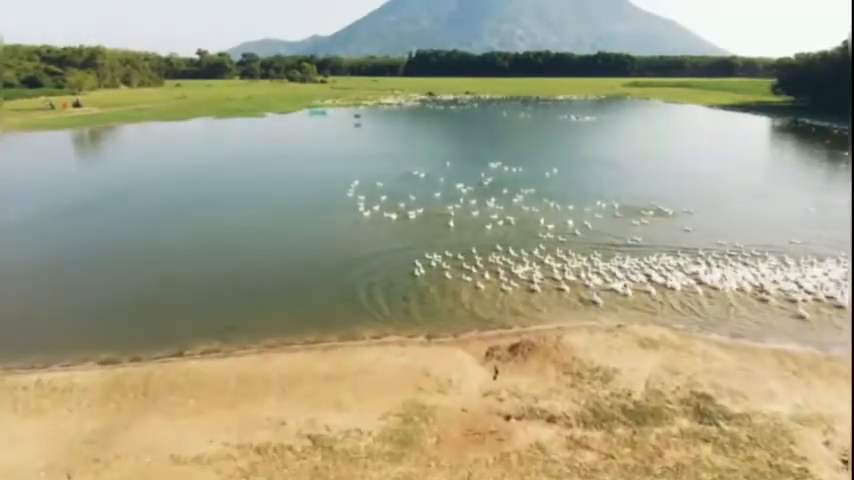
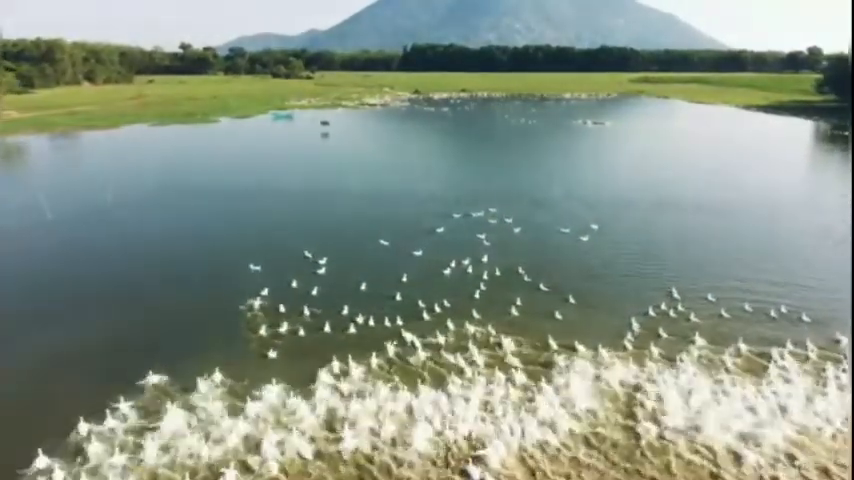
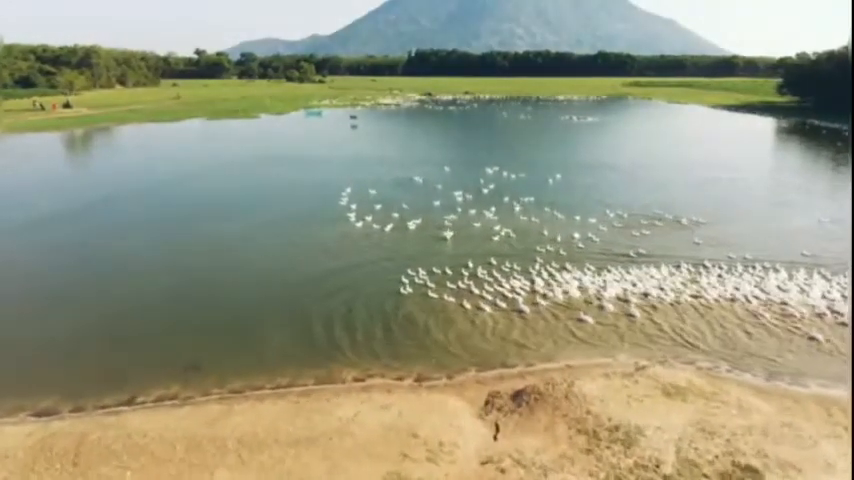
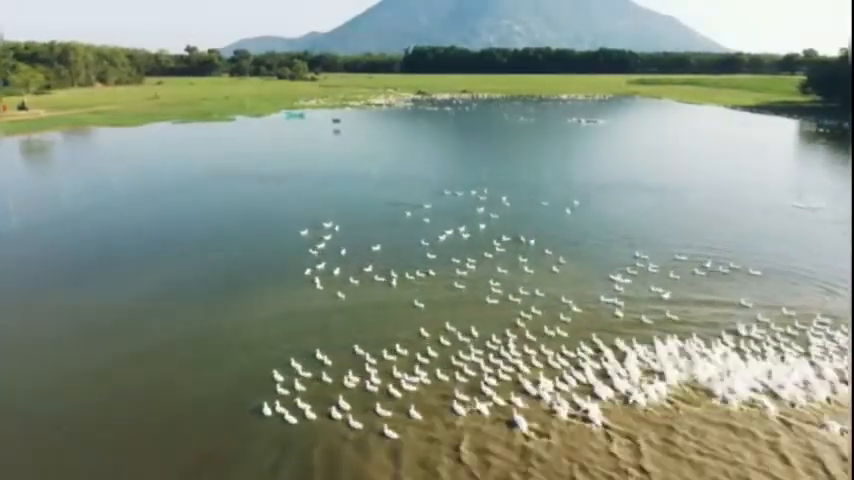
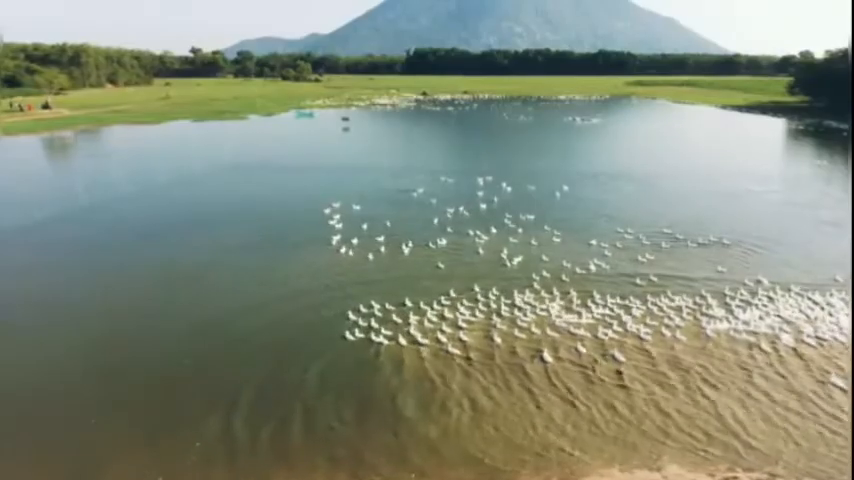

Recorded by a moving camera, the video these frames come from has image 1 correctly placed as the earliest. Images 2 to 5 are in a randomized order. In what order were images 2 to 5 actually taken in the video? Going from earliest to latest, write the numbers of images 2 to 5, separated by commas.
3, 5, 4, 2
